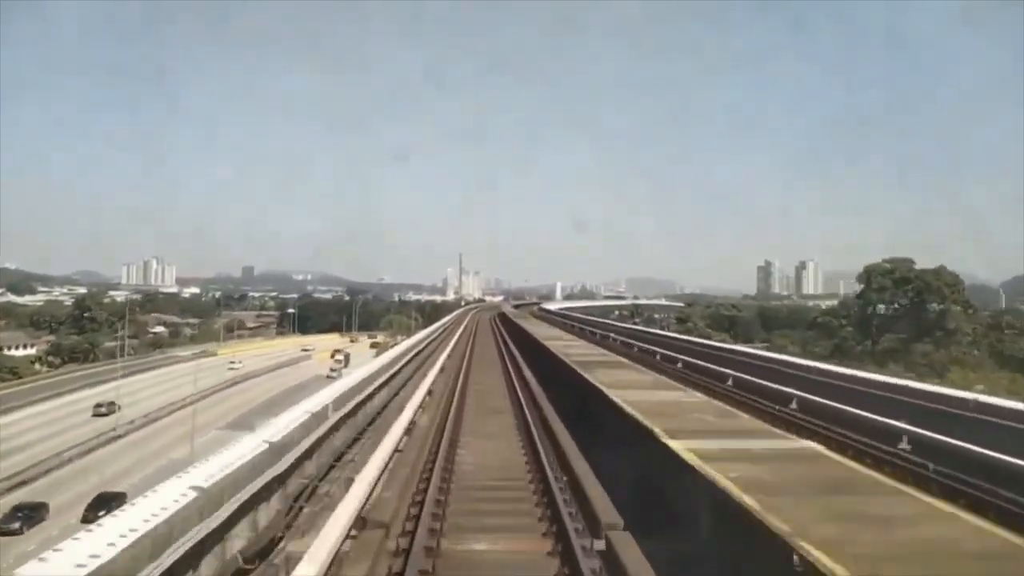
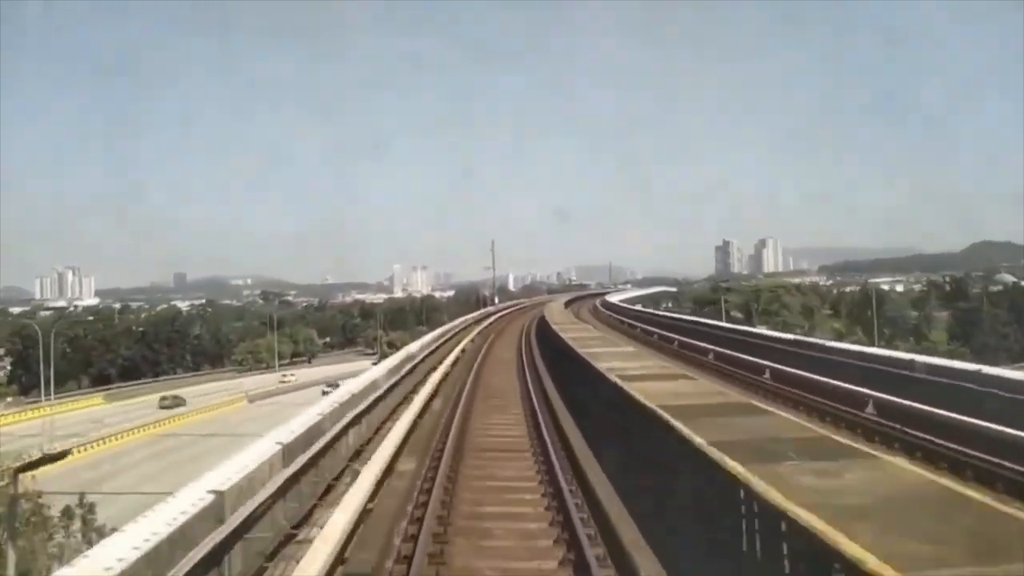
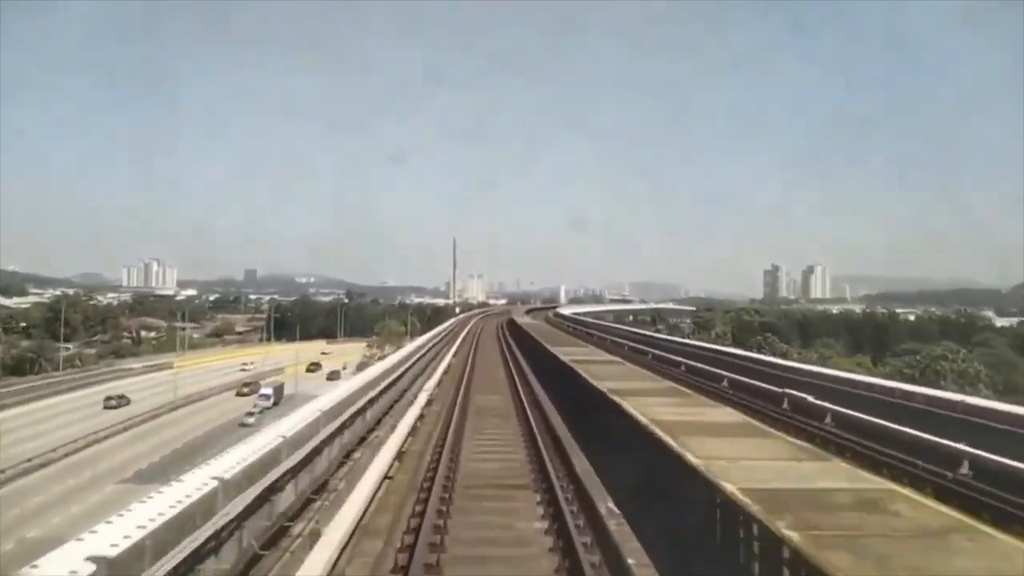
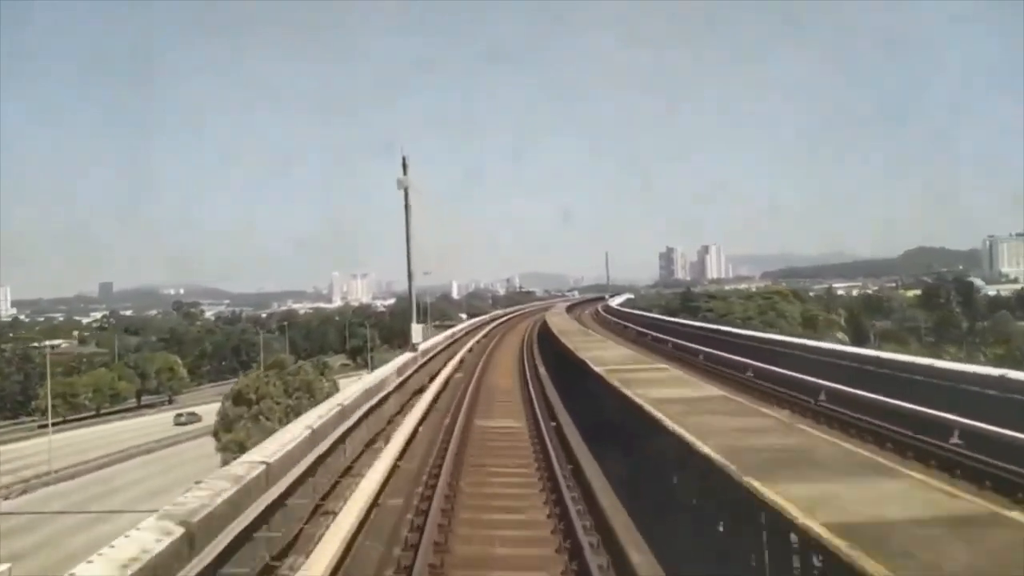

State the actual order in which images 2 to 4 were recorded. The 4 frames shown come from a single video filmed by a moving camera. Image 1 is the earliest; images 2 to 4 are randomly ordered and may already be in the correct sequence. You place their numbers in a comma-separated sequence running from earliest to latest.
3, 2, 4
